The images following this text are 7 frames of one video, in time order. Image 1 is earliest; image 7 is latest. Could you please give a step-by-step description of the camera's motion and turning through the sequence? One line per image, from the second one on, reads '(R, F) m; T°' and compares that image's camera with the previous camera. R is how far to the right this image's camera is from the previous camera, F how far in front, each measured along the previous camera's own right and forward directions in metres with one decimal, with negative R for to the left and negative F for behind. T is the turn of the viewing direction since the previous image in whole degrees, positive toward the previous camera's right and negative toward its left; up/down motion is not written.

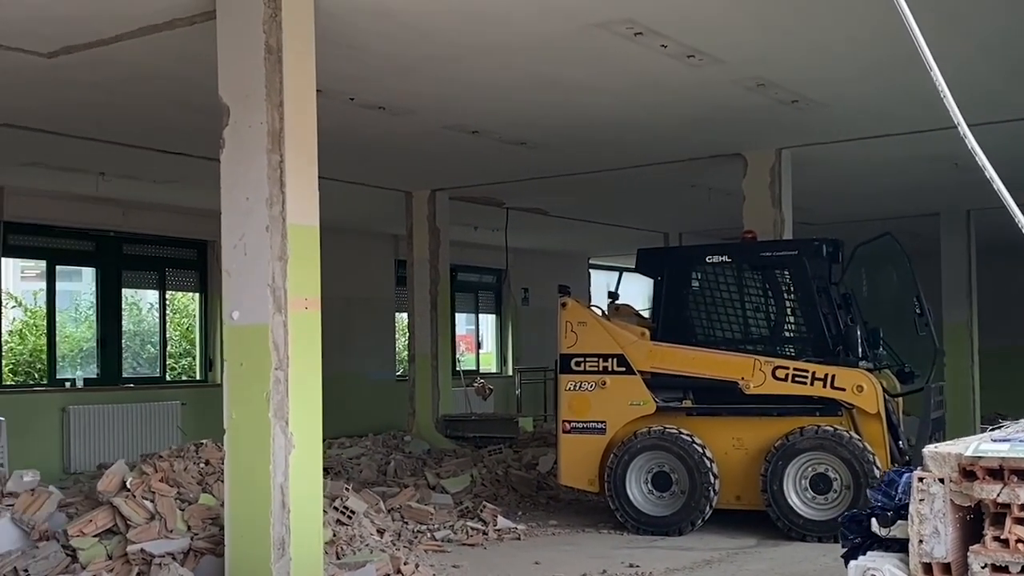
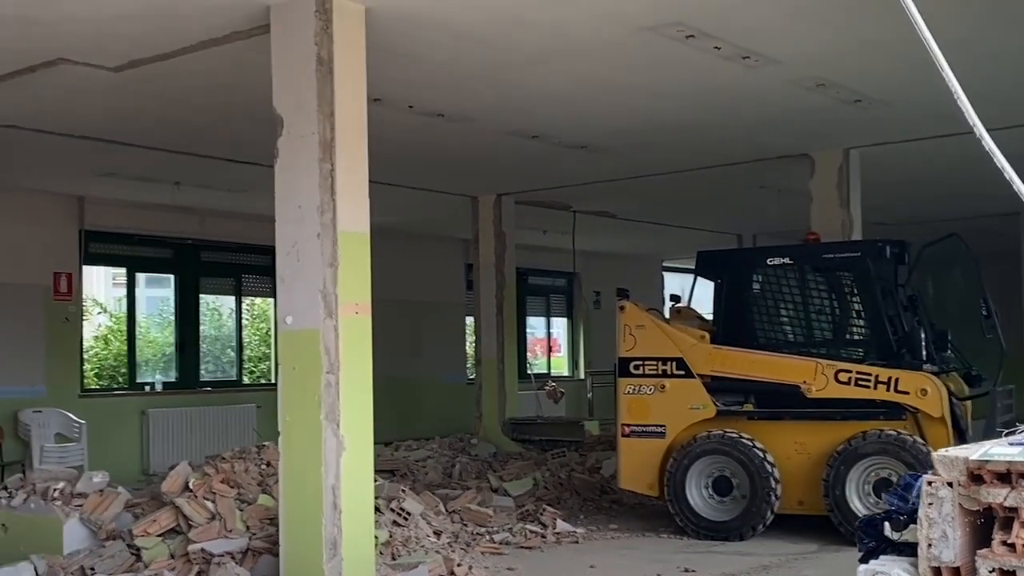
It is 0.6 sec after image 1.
(+0.1, 0.0) m; -4°
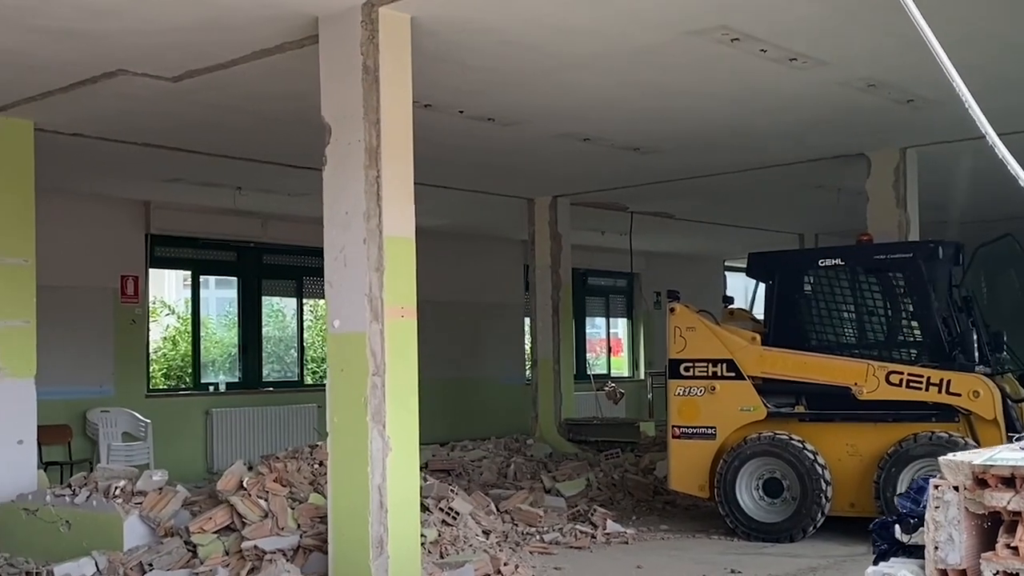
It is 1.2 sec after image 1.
(+0.1, -0.1) m; -3°
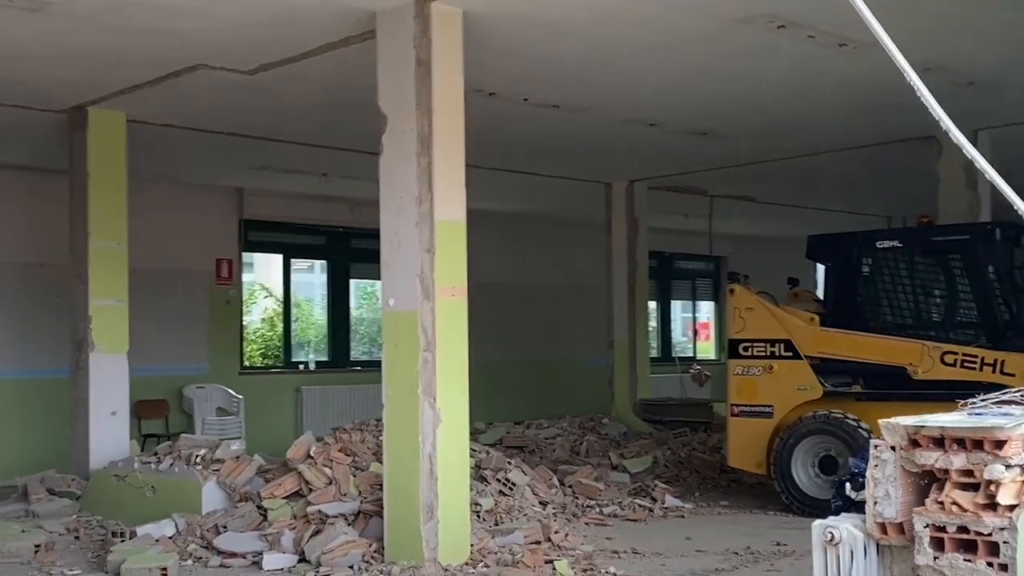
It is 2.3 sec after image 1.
(+0.3, -0.3) m; -5°
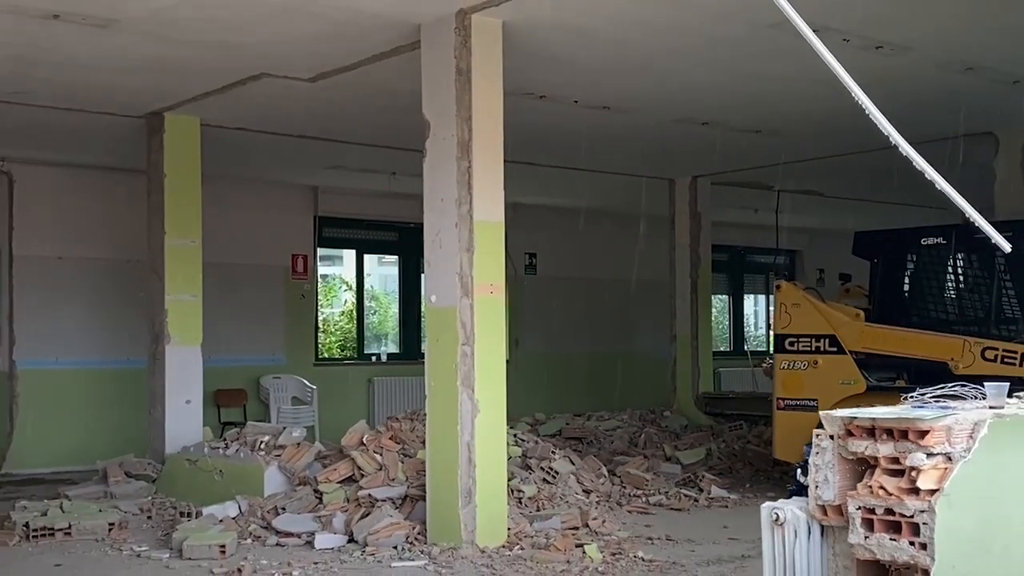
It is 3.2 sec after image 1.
(+0.3, -0.3) m; -4°
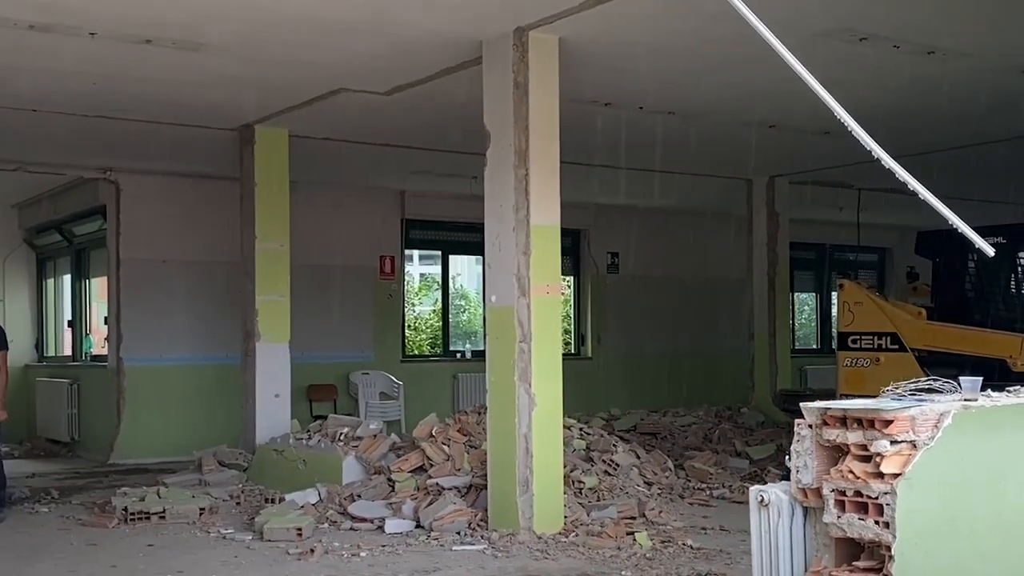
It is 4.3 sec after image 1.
(+0.2, -0.3) m; -5°
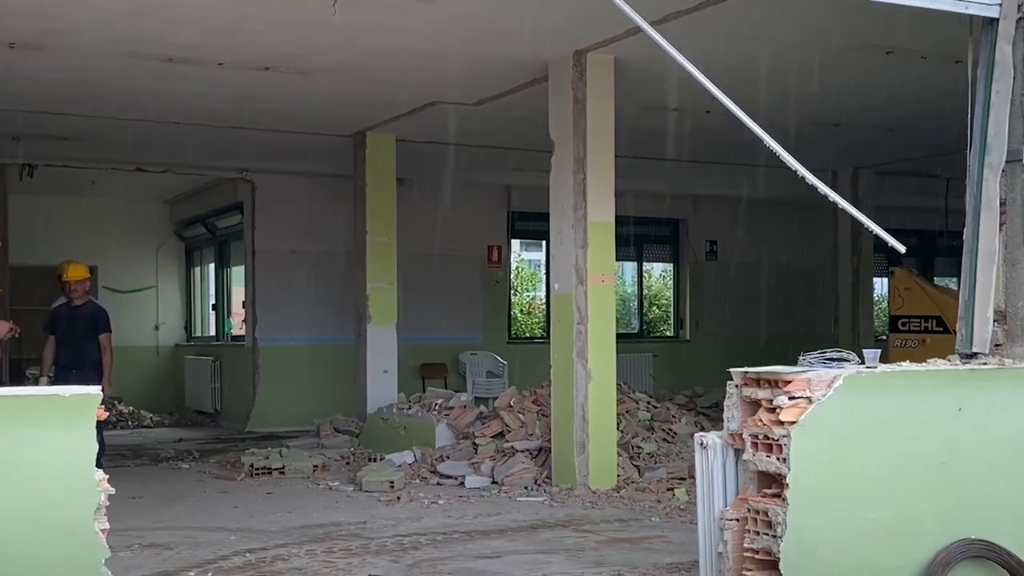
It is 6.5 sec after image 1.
(+0.5, -0.9) m; -7°
